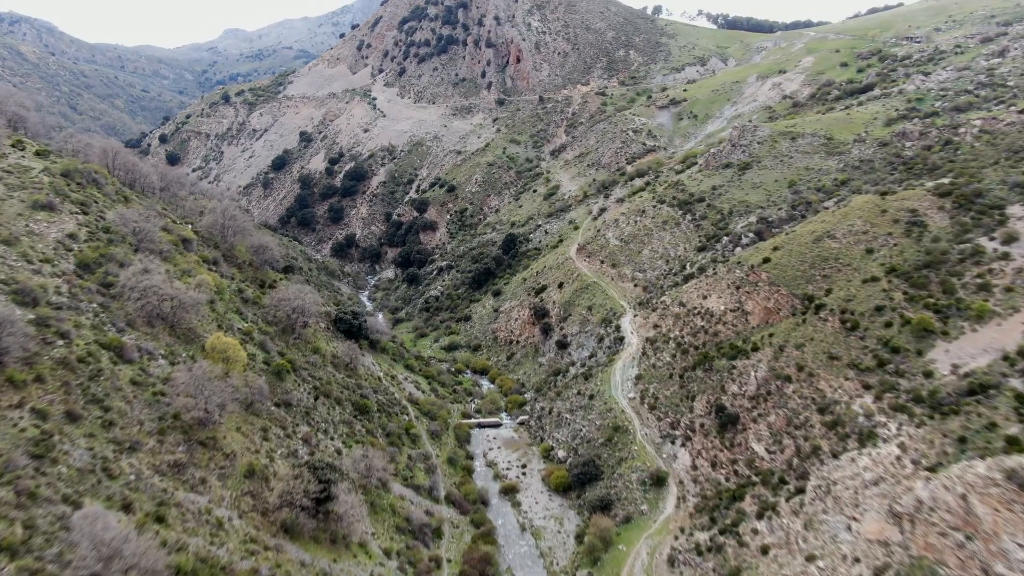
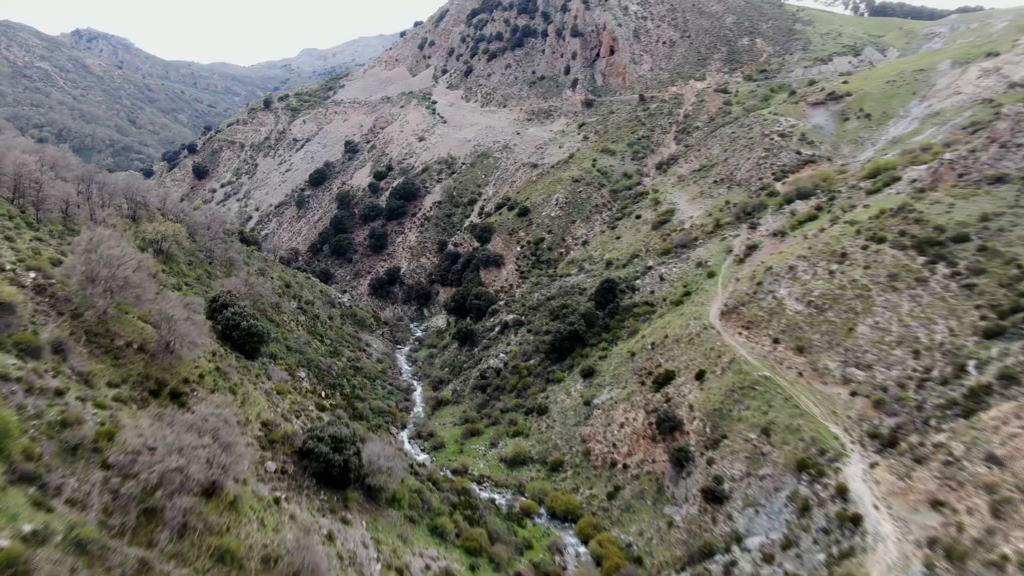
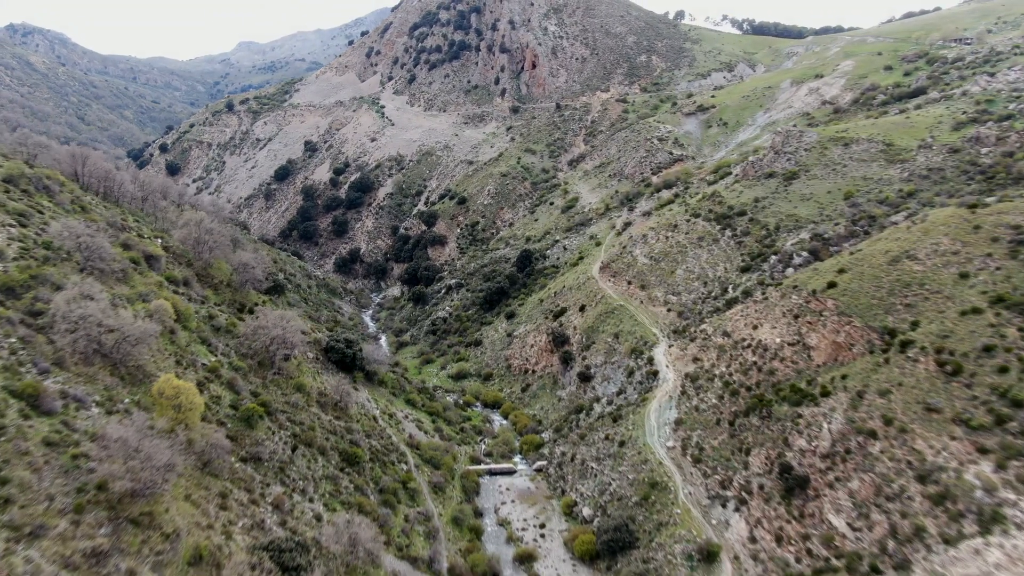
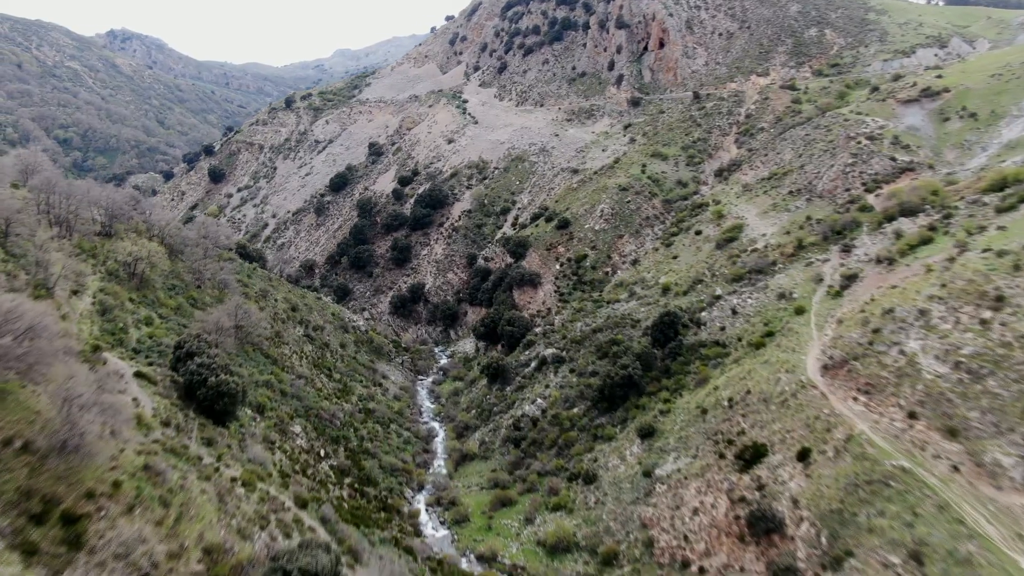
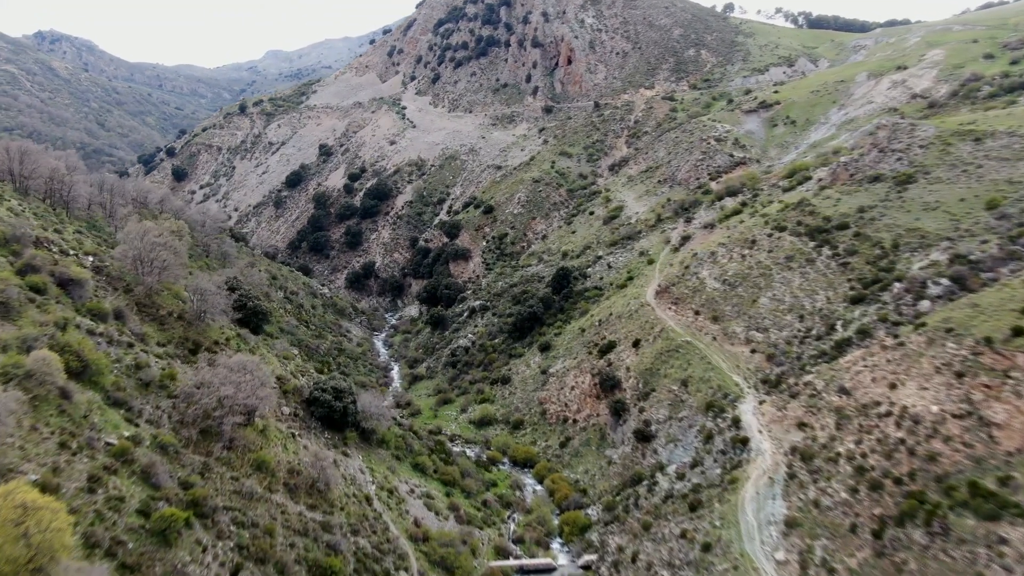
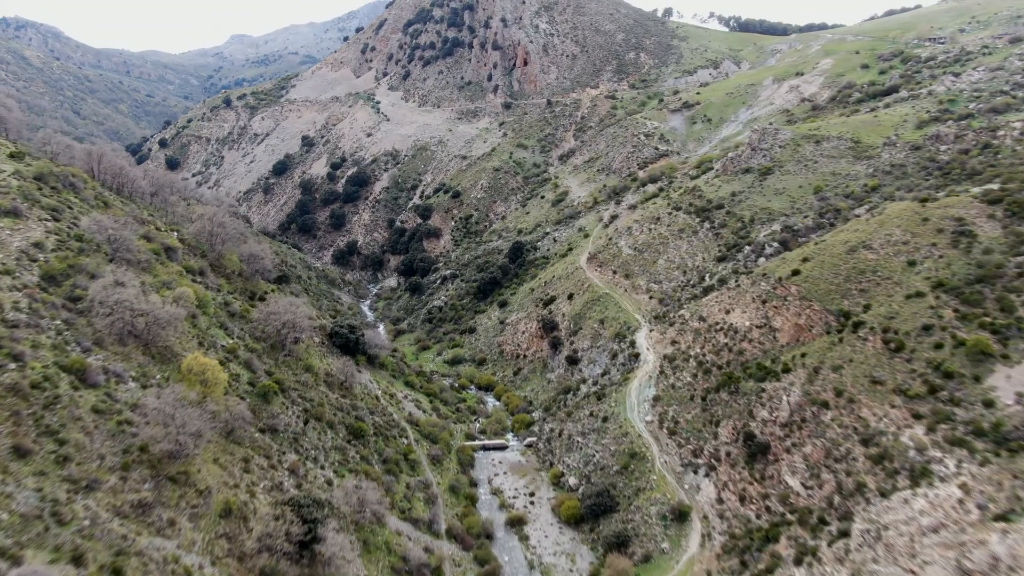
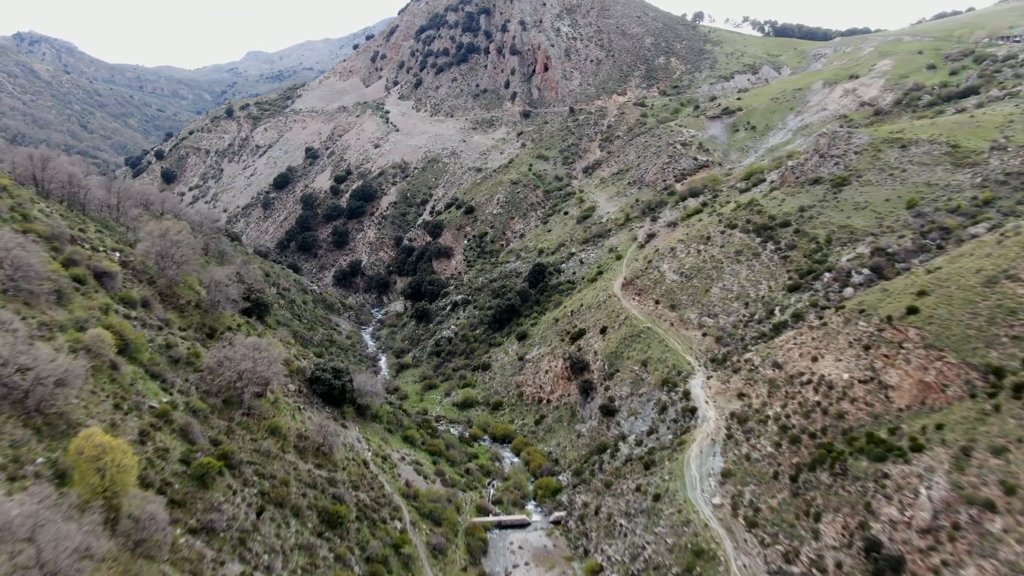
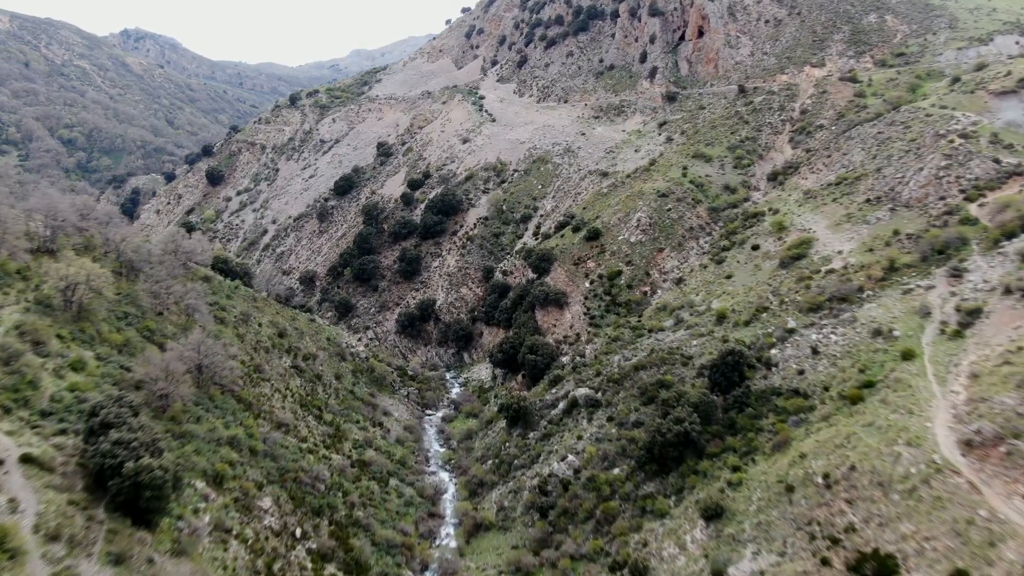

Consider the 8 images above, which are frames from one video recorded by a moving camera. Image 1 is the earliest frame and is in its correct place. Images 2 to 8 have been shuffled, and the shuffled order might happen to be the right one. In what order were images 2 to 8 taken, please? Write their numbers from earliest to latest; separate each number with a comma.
6, 3, 7, 5, 2, 4, 8
